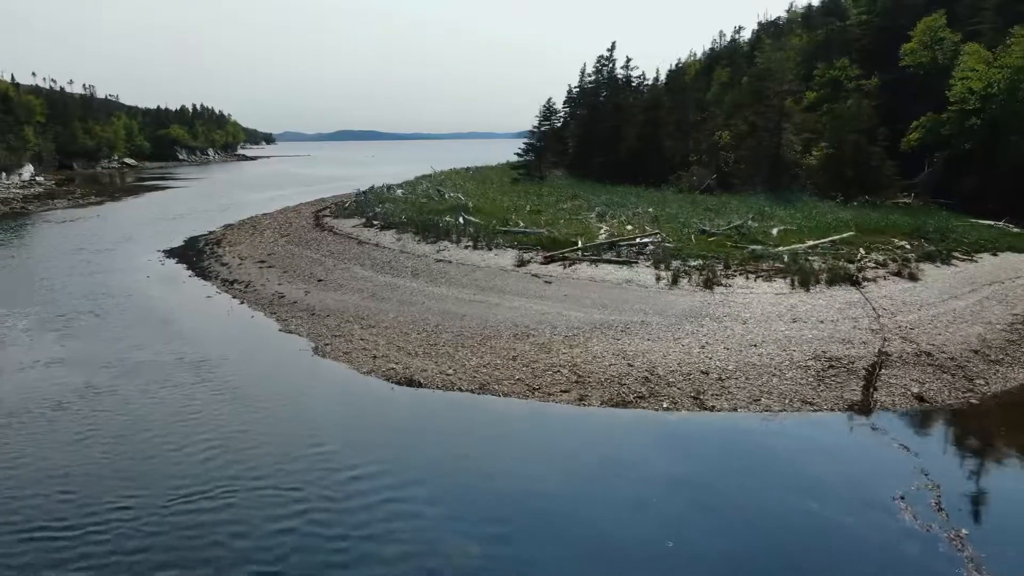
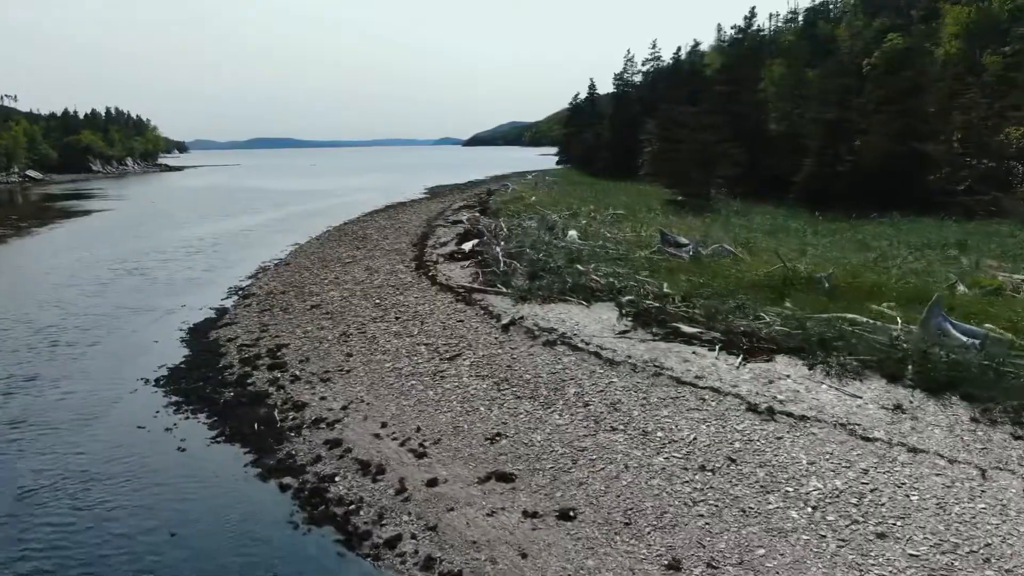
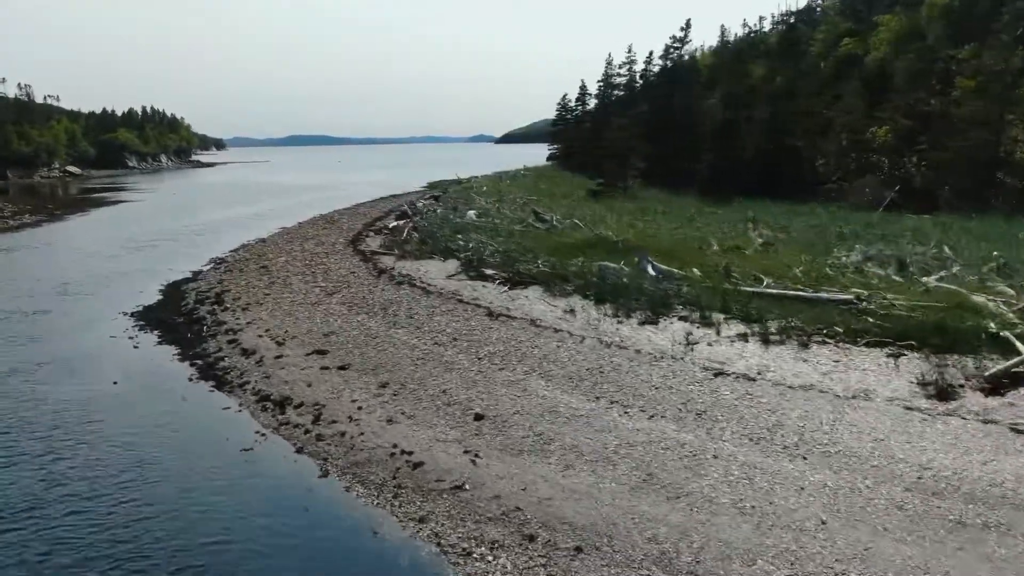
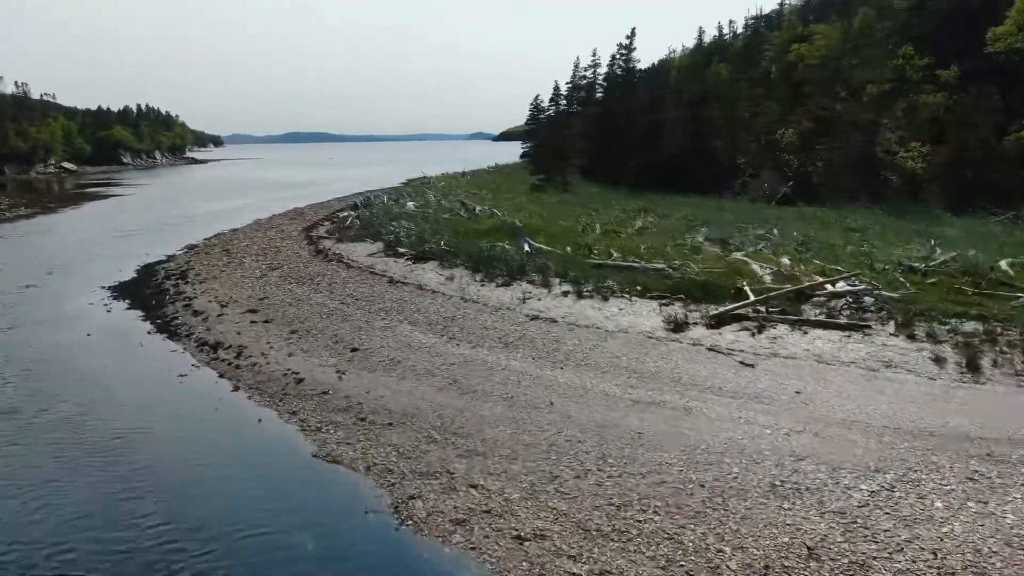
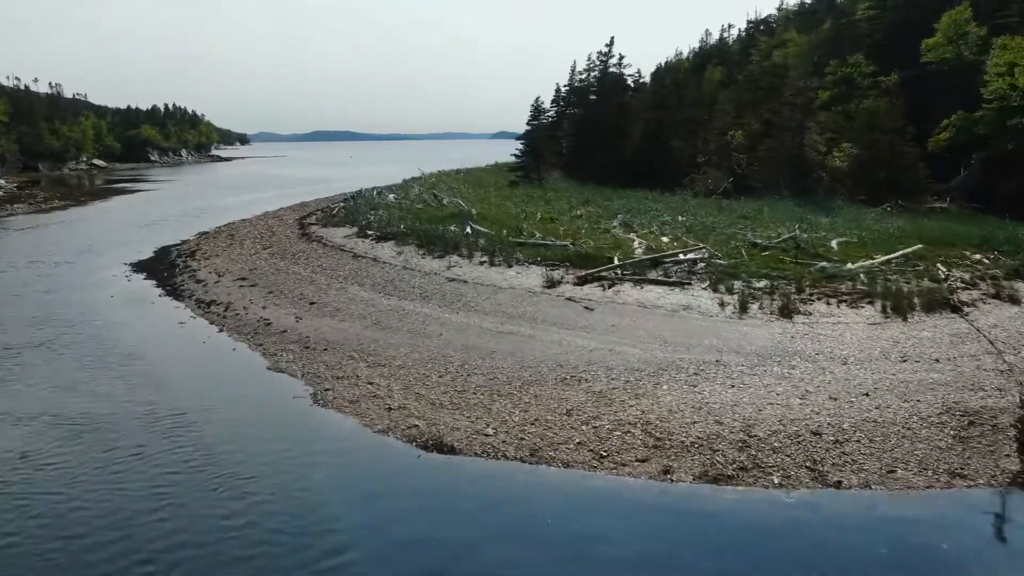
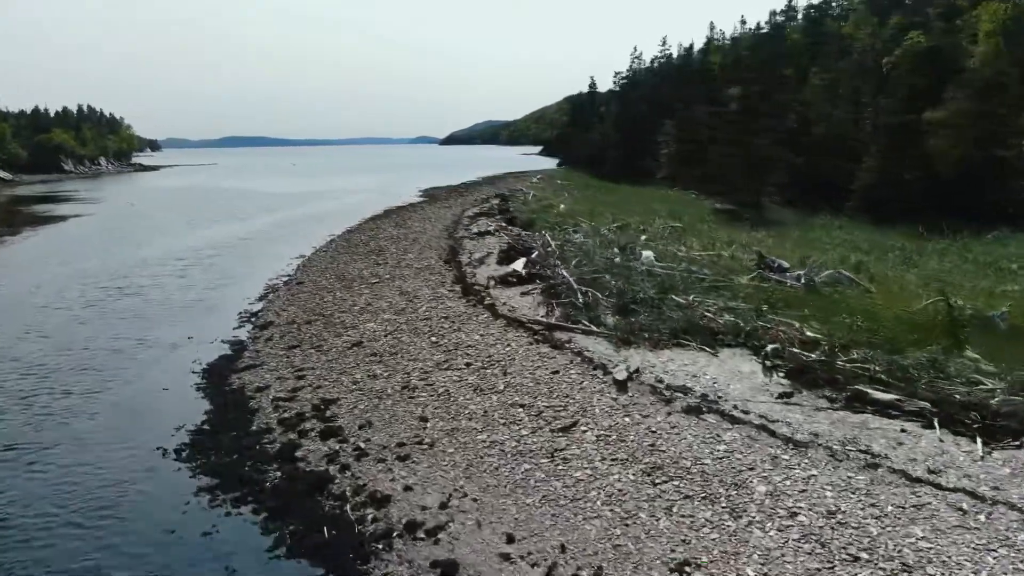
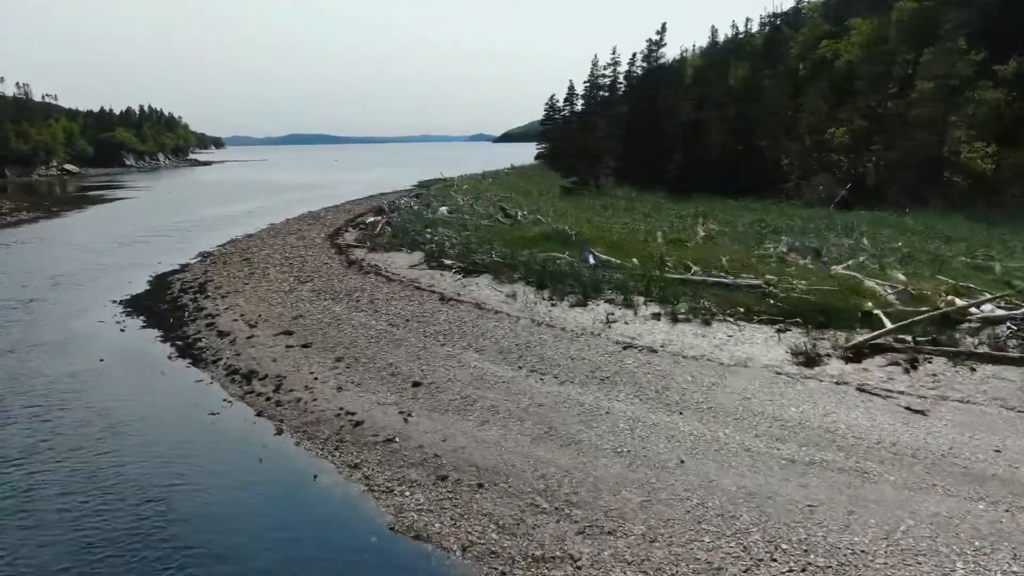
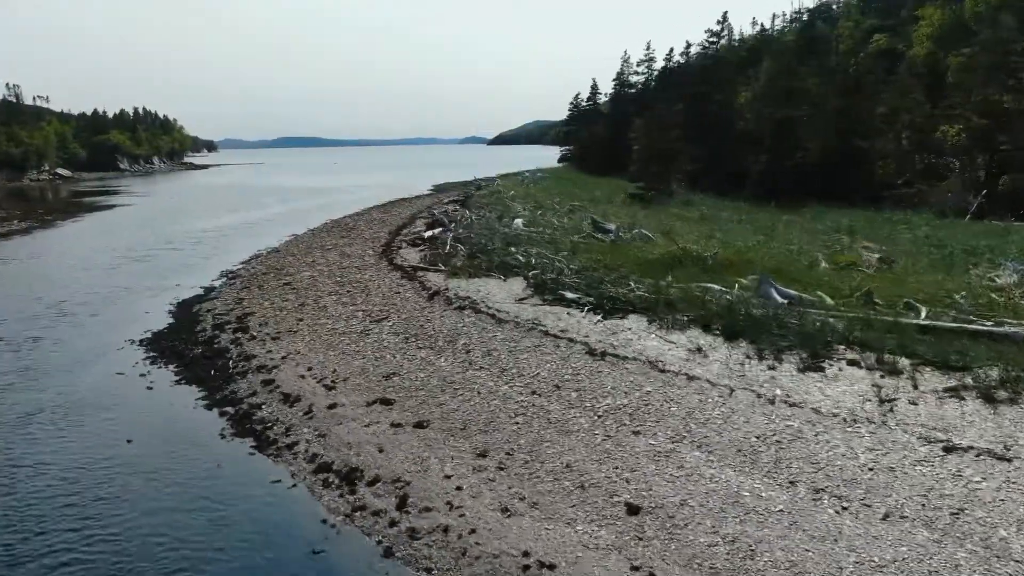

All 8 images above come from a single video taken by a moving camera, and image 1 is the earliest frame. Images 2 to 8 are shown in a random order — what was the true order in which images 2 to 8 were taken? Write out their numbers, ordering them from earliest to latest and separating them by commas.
5, 4, 7, 3, 8, 2, 6
